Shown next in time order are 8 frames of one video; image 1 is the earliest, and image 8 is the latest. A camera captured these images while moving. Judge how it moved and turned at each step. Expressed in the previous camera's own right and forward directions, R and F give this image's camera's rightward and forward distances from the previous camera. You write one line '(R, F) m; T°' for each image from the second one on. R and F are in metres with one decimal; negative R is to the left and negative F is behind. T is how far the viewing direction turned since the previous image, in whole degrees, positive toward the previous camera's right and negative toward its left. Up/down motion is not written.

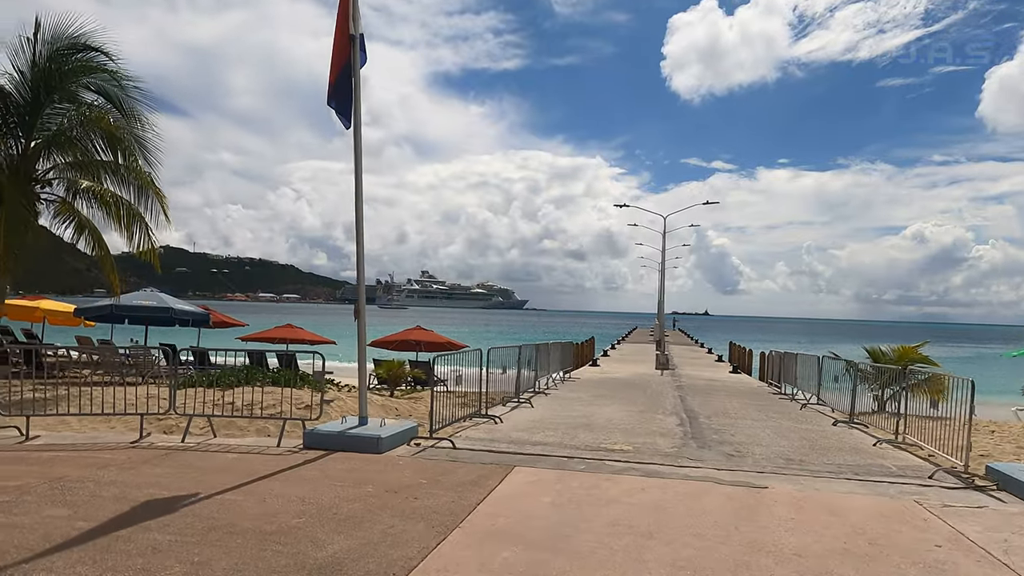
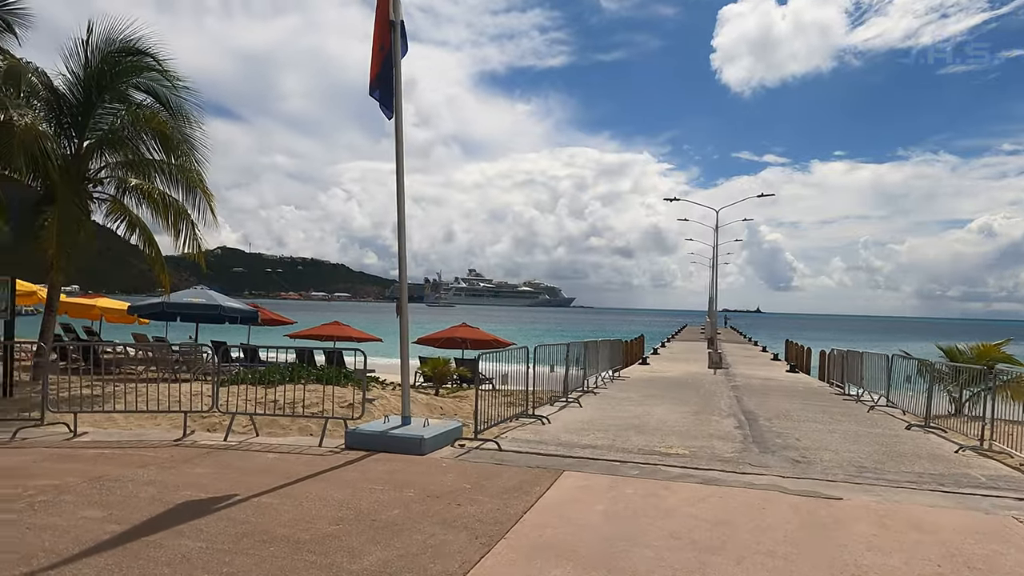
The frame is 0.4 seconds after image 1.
(0.0, +0.4) m; -4°
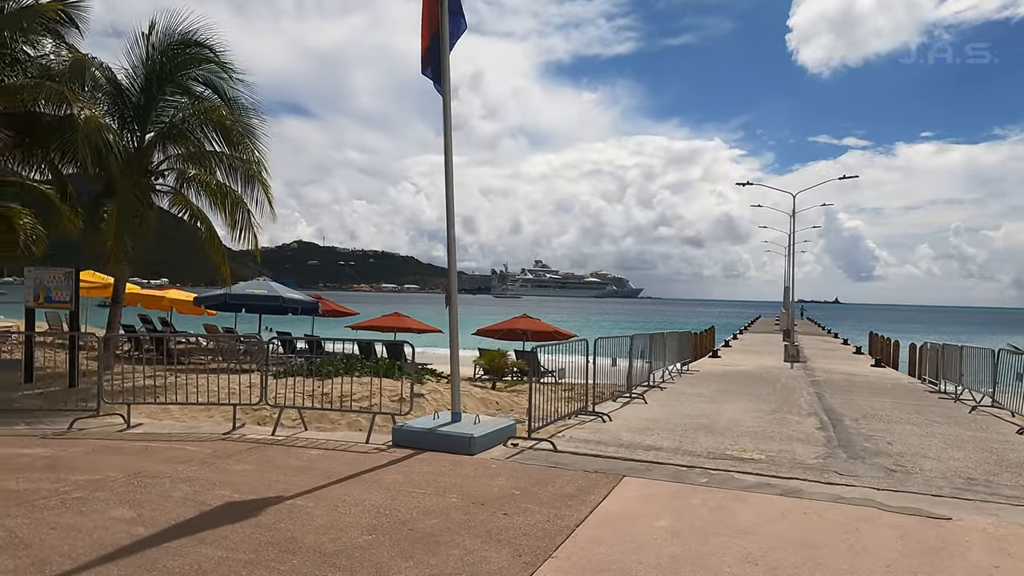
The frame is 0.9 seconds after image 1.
(+0.1, +0.6) m; -6°
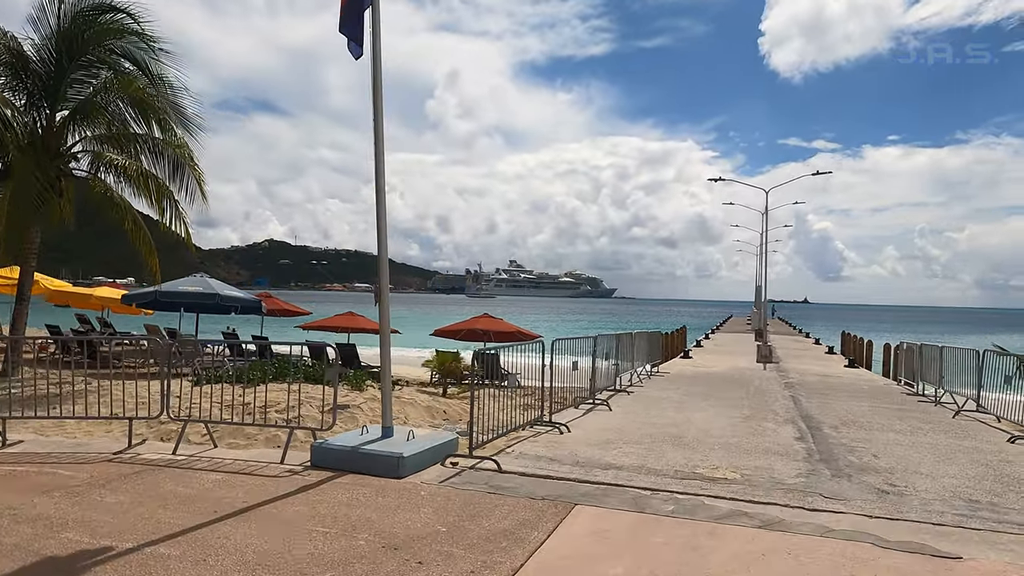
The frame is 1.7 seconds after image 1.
(+0.4, +1.1) m; +2°
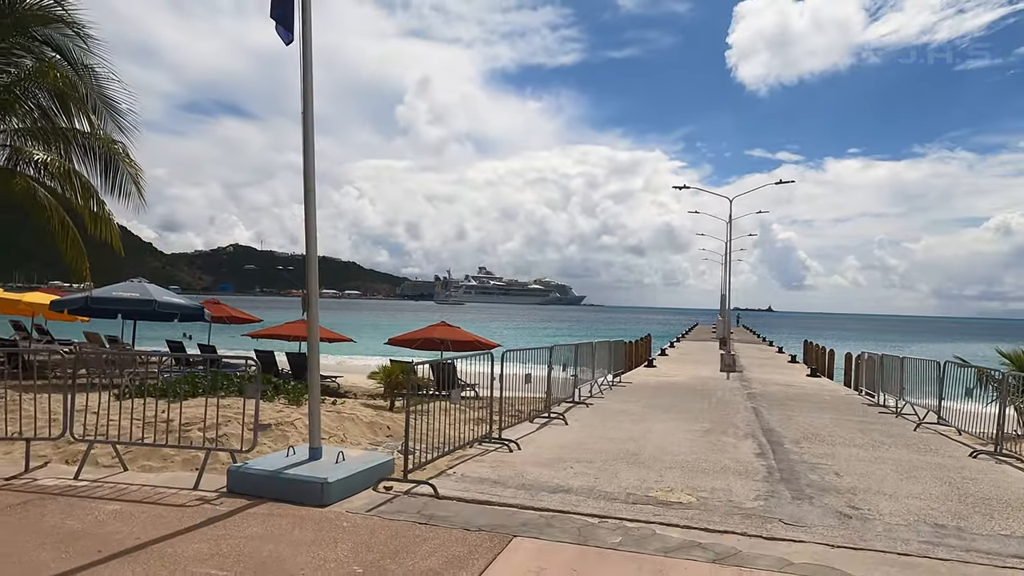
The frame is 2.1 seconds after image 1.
(+0.3, +0.5) m; +3°
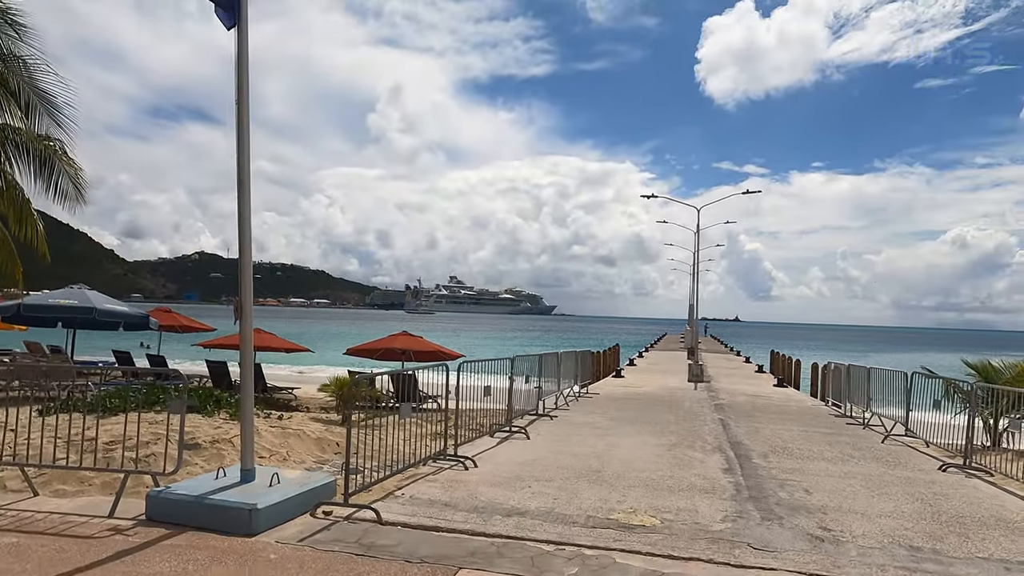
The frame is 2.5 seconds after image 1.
(+0.2, +0.5) m; +2°
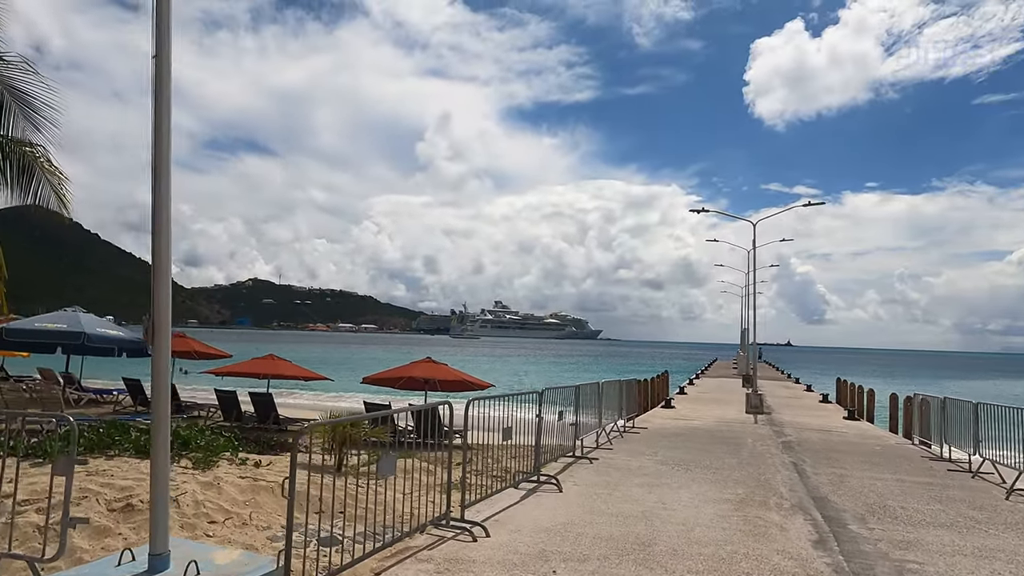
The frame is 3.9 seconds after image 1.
(+0.2, +1.8) m; -4°
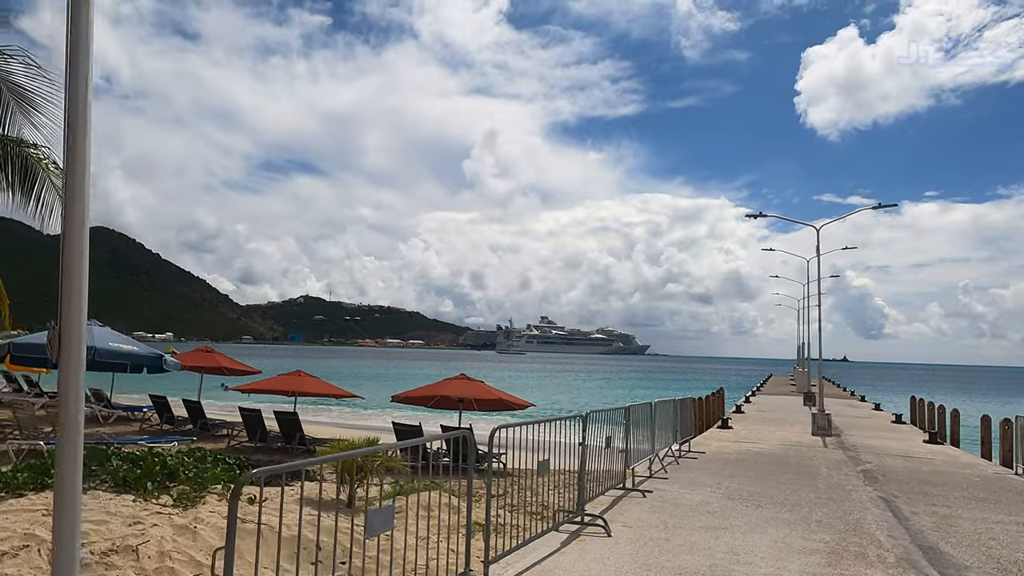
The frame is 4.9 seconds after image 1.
(+0.1, +1.3) m; -4°
